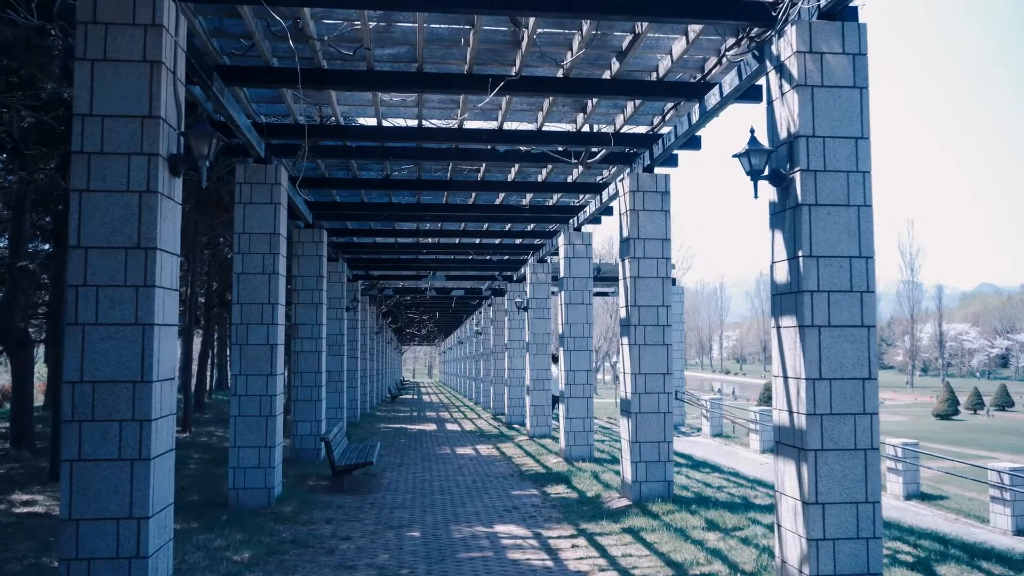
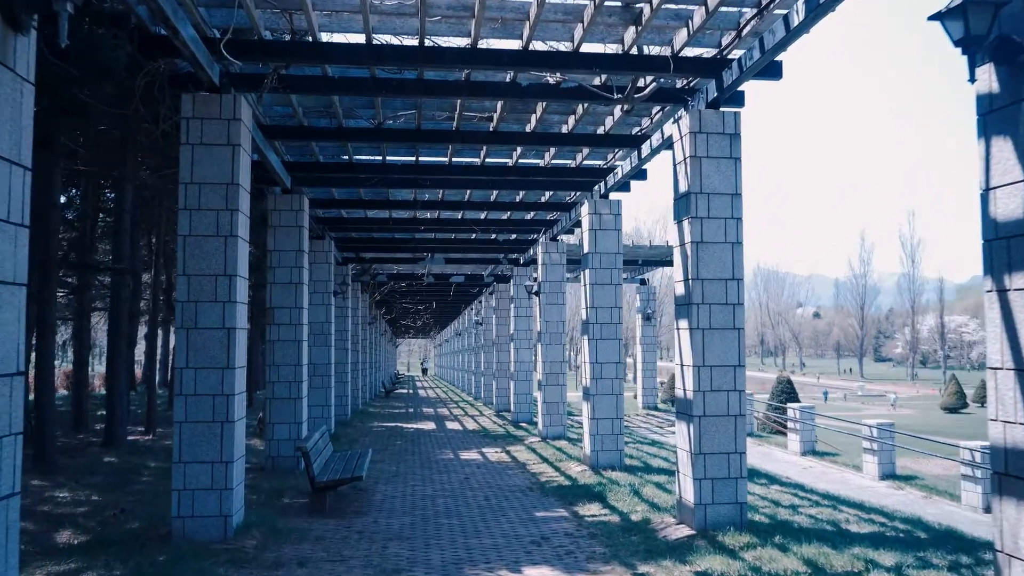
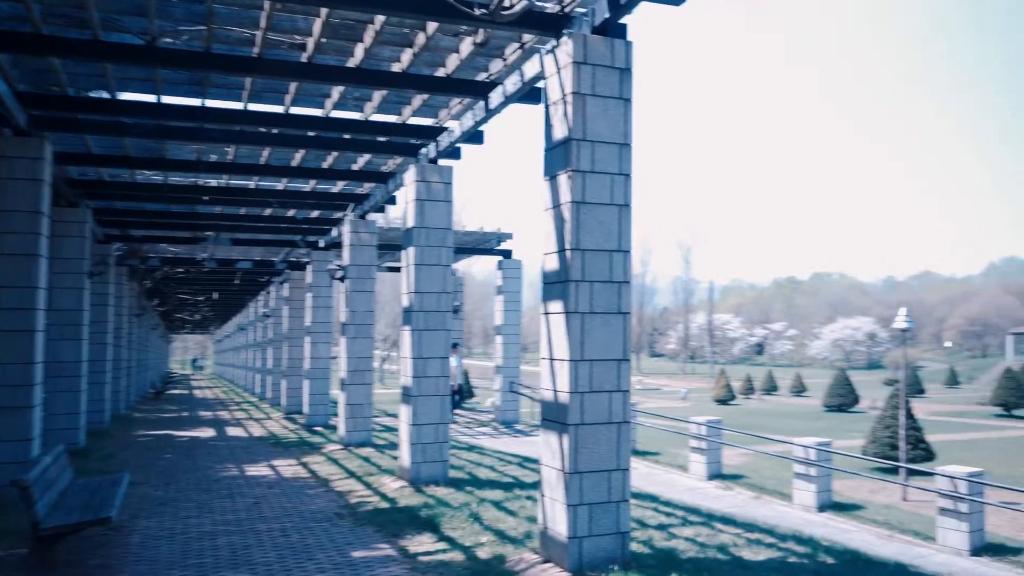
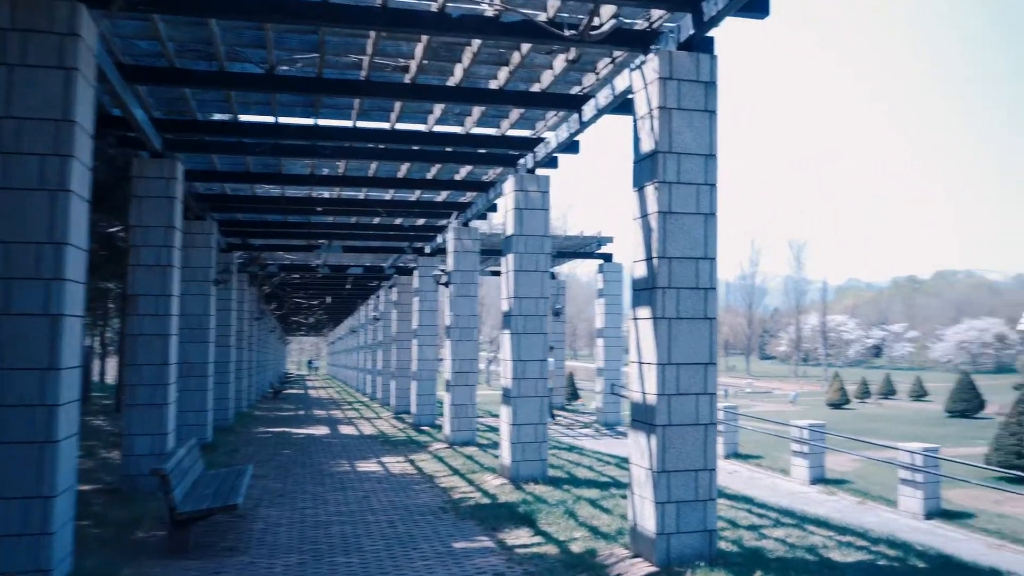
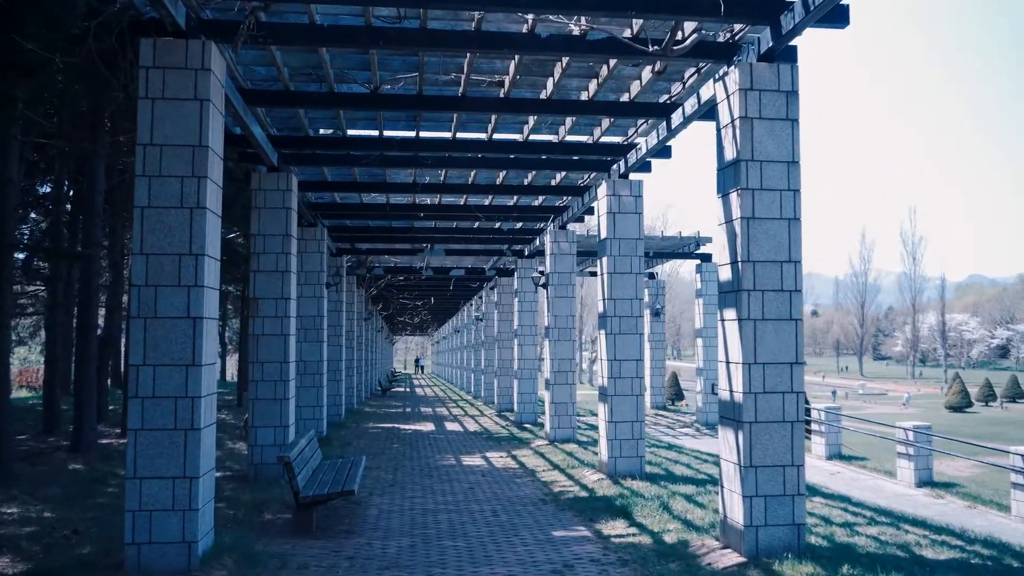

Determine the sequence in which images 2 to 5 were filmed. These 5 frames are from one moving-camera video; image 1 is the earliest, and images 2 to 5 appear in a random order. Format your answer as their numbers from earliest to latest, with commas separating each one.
2, 5, 4, 3
